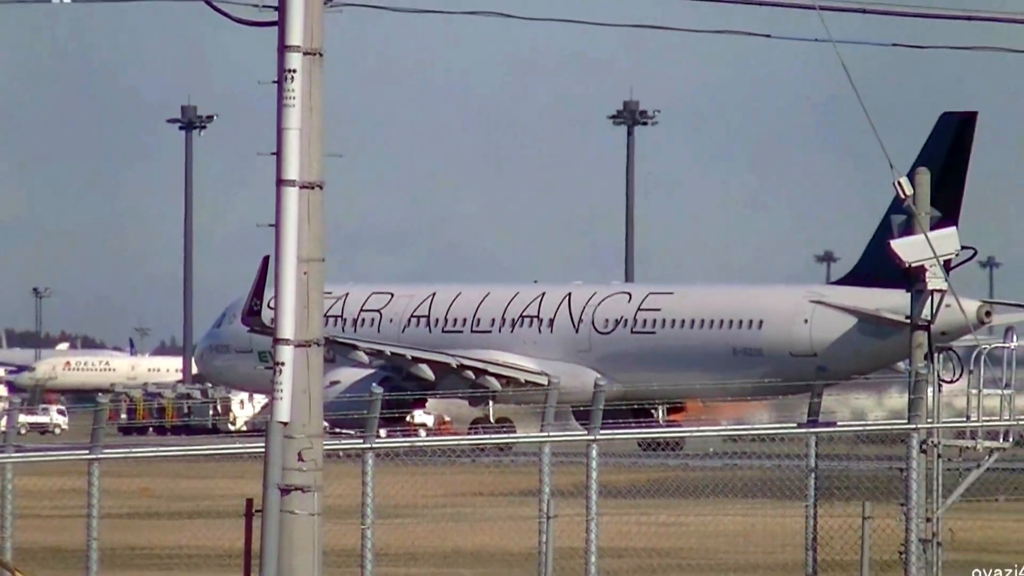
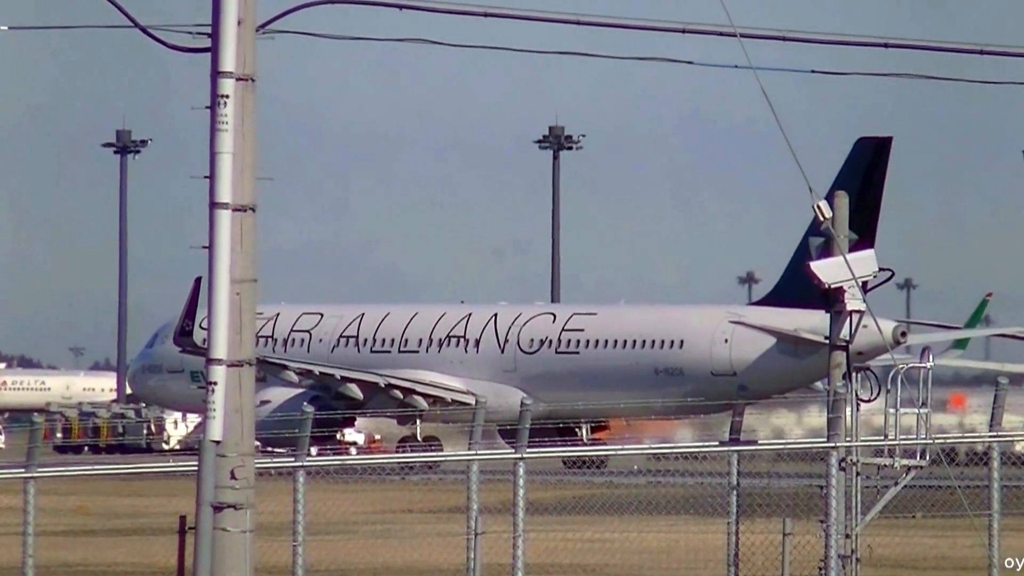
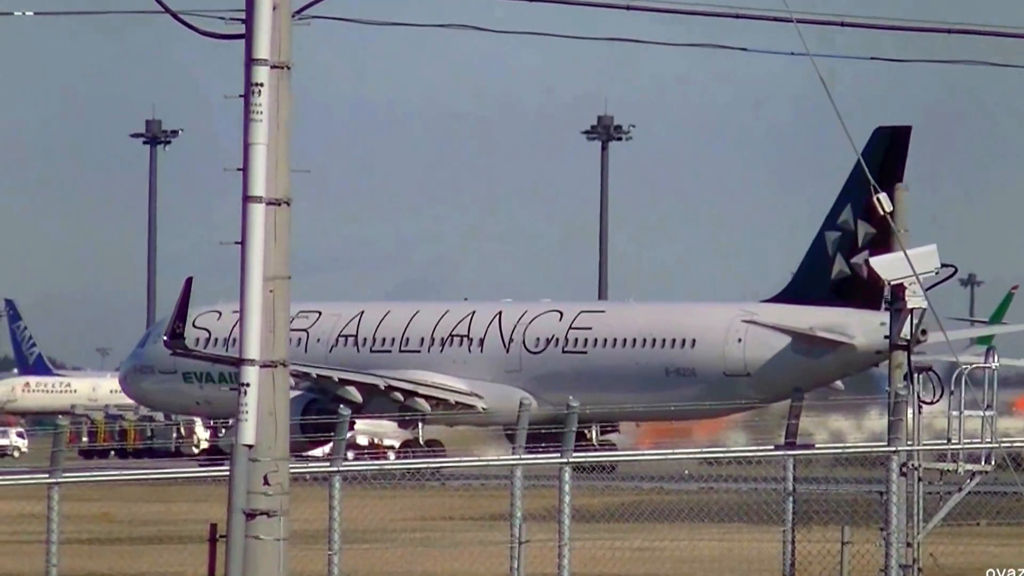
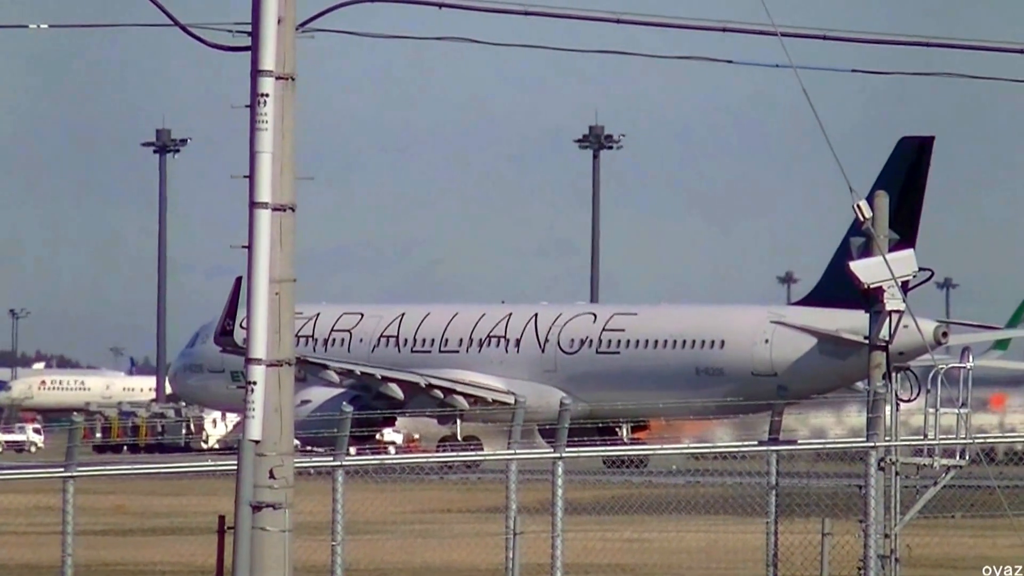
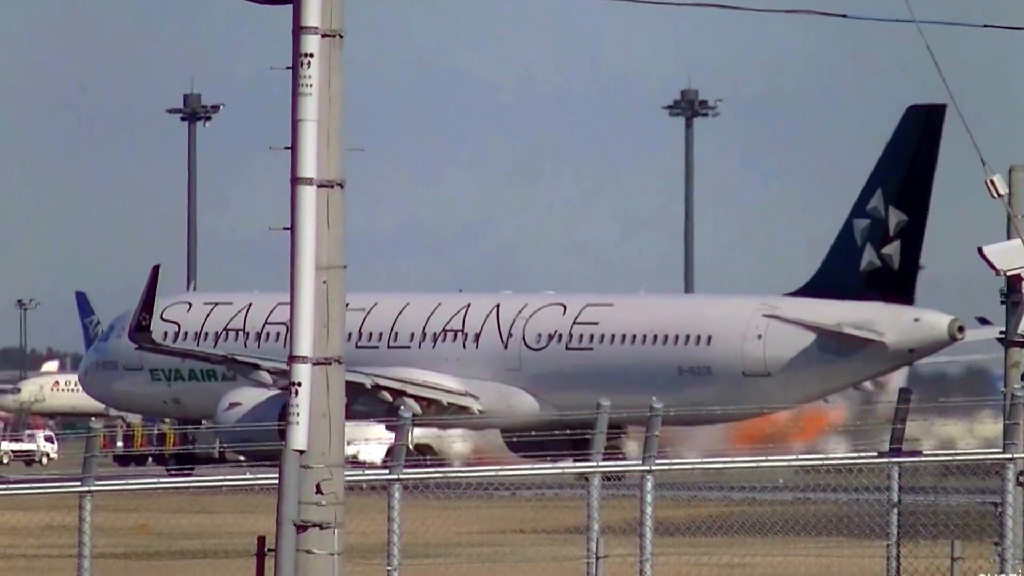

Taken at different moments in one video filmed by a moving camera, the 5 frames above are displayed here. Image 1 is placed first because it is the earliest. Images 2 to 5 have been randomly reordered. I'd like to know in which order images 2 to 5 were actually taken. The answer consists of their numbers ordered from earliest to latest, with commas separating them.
4, 2, 3, 5
